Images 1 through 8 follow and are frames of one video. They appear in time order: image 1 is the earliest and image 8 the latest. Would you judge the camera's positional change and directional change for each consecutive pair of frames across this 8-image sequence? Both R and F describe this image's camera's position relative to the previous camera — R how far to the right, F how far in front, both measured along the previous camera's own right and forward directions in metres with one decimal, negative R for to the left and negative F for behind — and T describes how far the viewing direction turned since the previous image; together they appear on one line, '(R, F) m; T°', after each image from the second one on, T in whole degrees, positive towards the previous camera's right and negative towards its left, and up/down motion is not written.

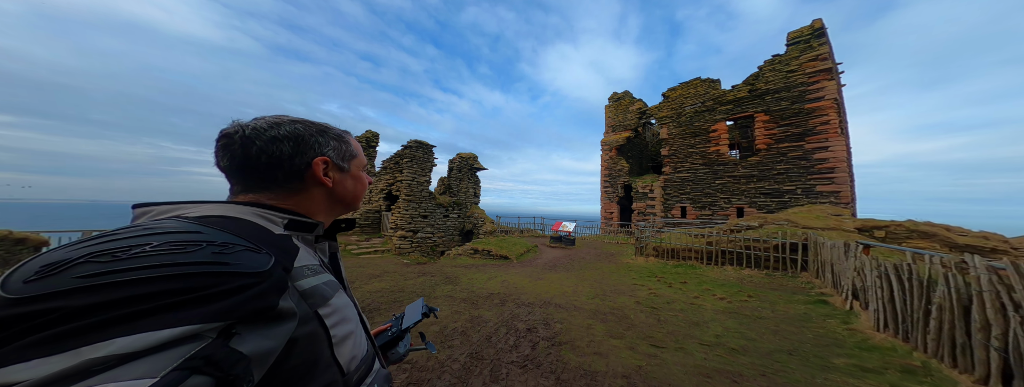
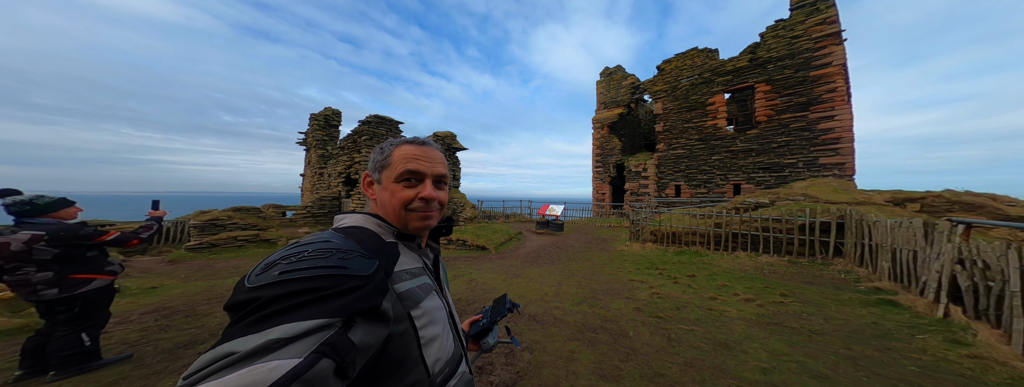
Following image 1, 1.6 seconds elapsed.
(+0.8, +2.0) m; +2°
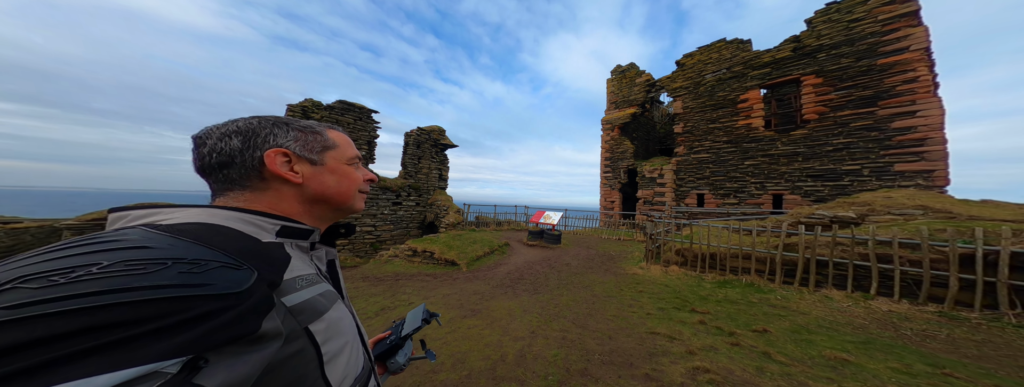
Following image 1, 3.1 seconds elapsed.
(+1.1, +2.8) m; -2°
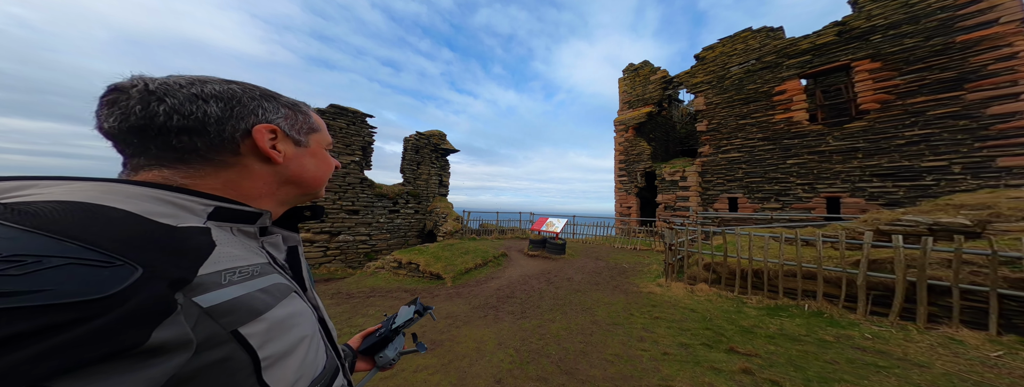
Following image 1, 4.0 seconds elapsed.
(+0.8, +1.3) m; -4°
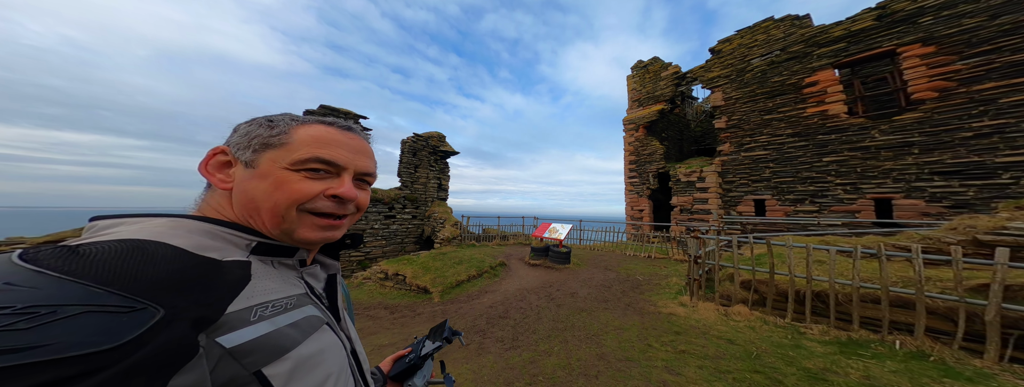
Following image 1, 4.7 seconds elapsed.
(+0.4, +1.0) m; -2°
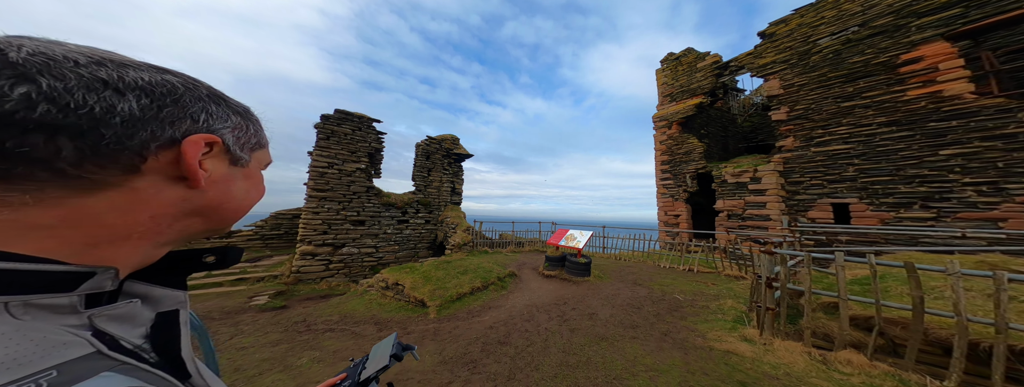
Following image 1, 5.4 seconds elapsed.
(+0.4, +1.1) m; -6°
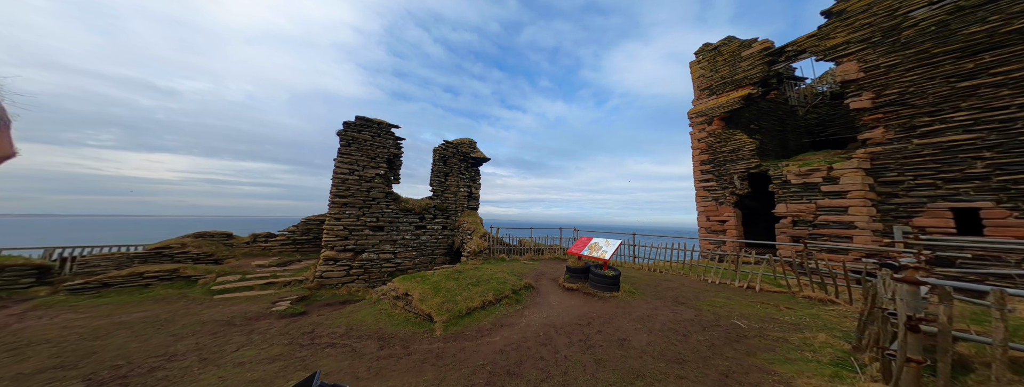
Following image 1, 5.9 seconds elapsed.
(+0.2, +0.7) m; -6°
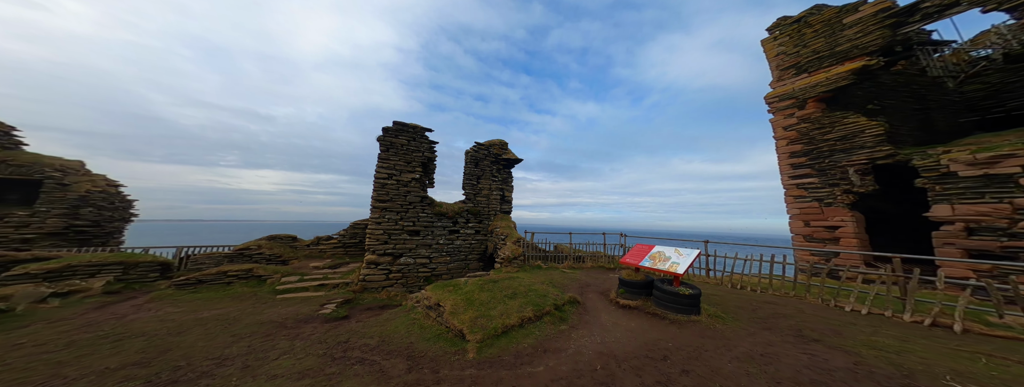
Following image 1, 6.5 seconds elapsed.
(-0.1, +0.9) m; -9°
